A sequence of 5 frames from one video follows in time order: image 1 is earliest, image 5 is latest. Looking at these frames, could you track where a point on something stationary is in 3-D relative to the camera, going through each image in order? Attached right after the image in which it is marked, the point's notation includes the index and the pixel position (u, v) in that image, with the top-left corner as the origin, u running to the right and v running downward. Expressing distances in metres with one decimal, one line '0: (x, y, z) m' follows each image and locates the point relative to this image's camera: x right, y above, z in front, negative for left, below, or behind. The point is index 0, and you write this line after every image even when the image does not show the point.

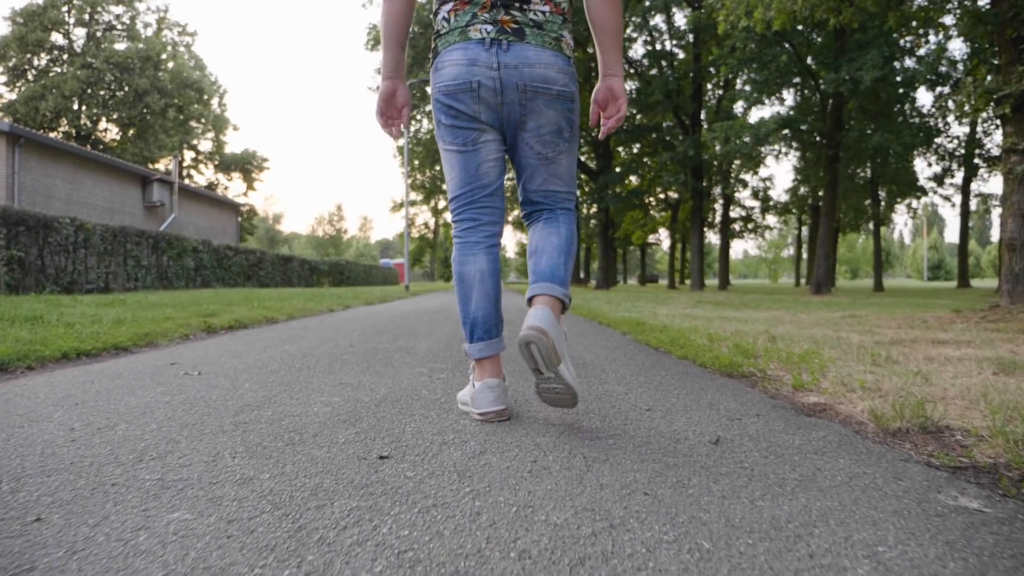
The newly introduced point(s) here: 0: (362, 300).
0: (-3.1, -0.2, +16.1) m
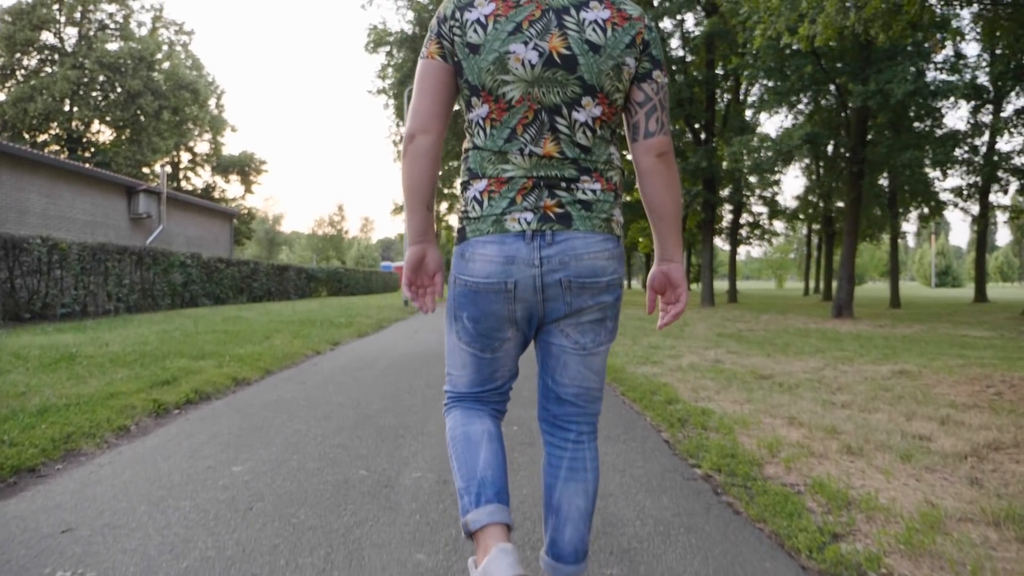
0: (-3.0, -0.7, +15.0) m
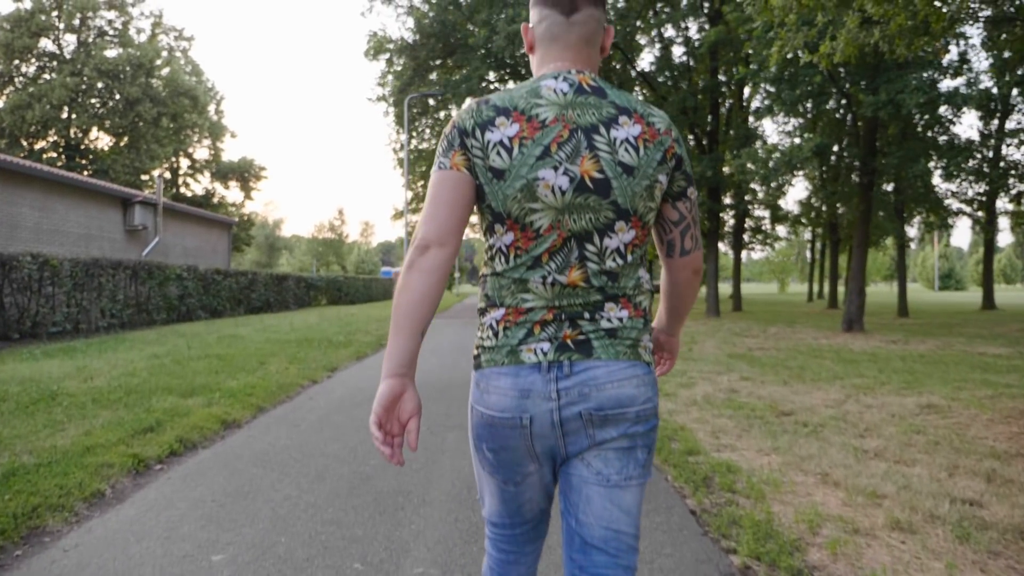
0: (-2.9, -1.1, +14.5) m
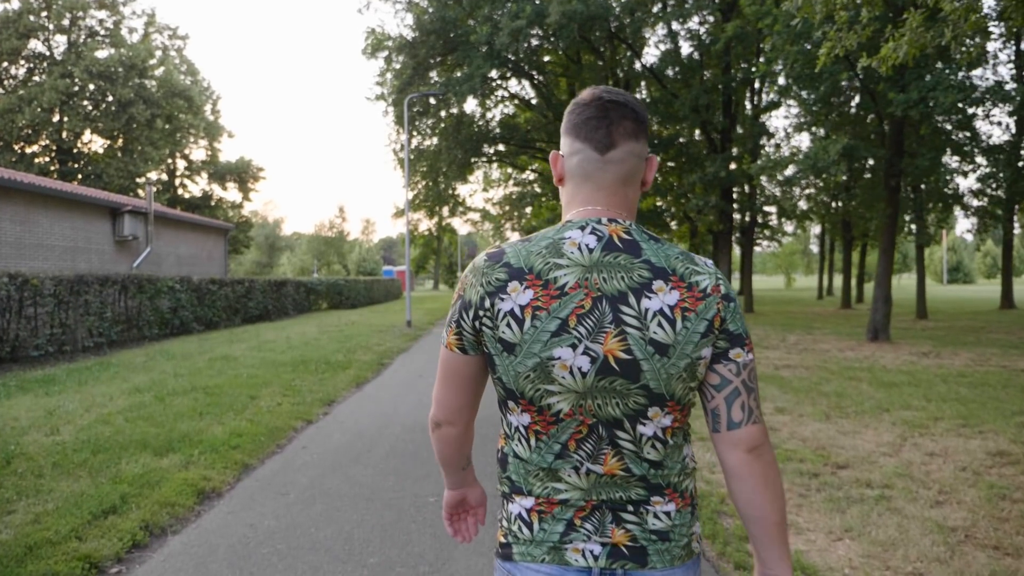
0: (-2.7, -1.4, +13.6) m
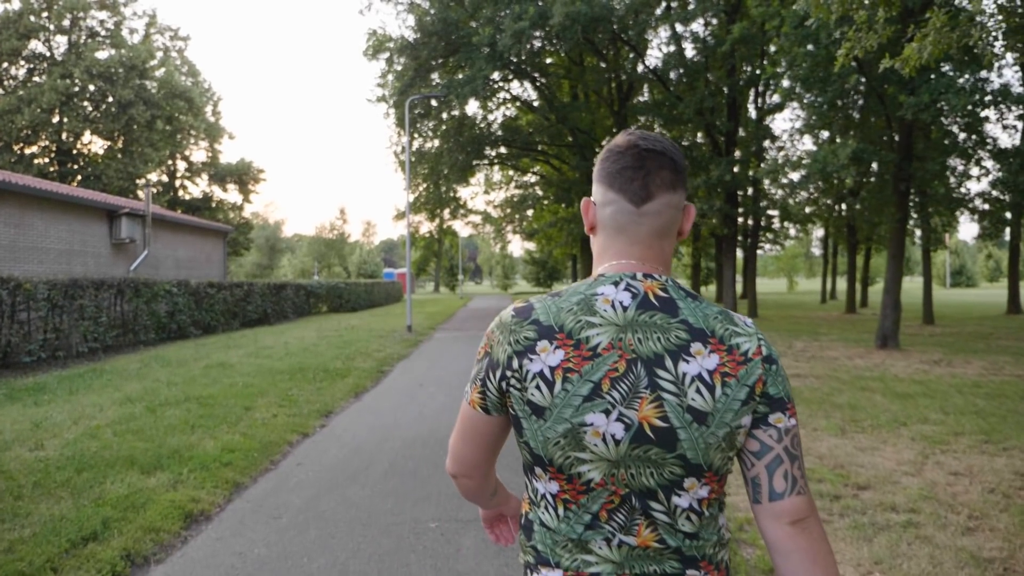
0: (-2.7, -1.5, +13.3) m
